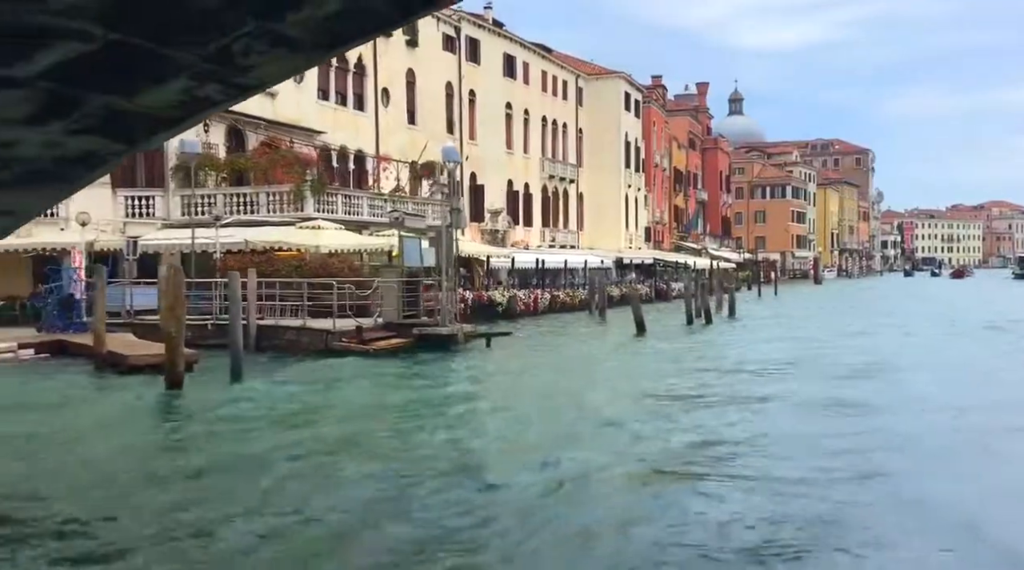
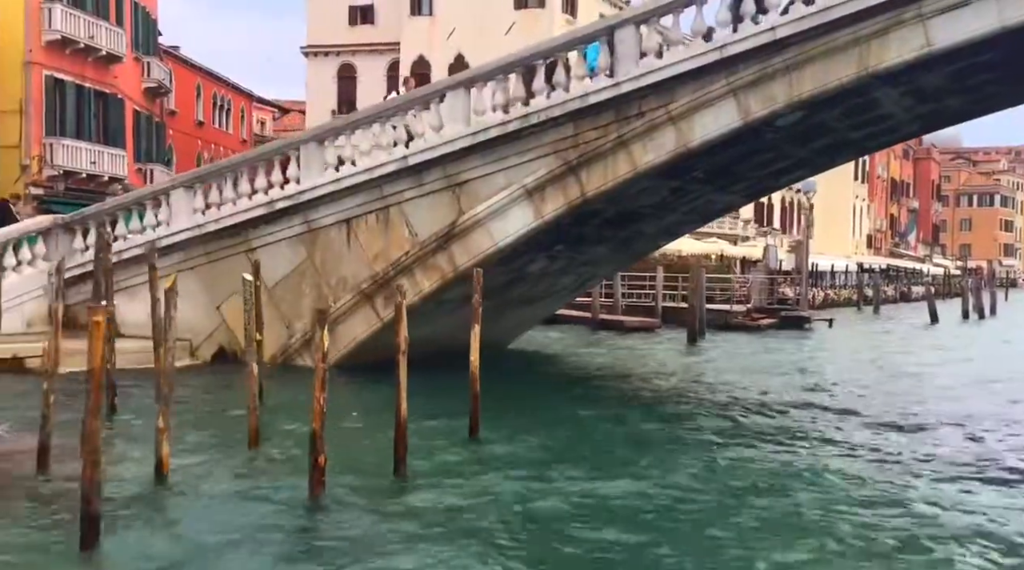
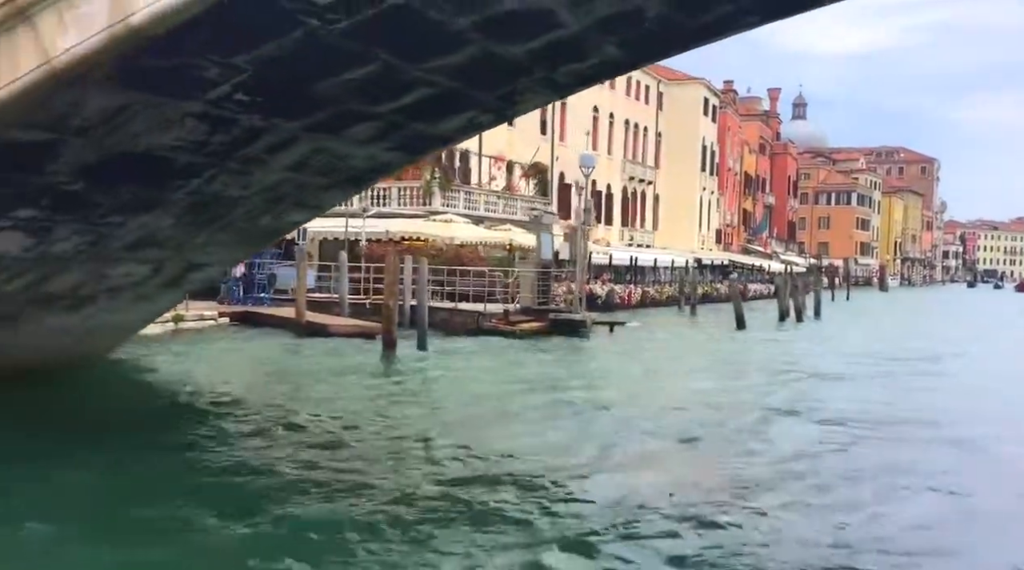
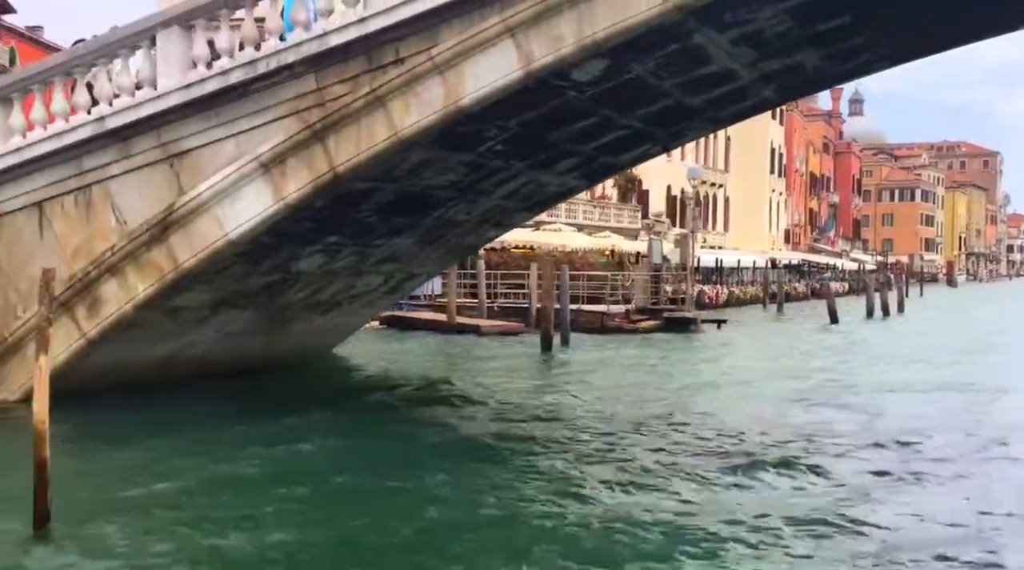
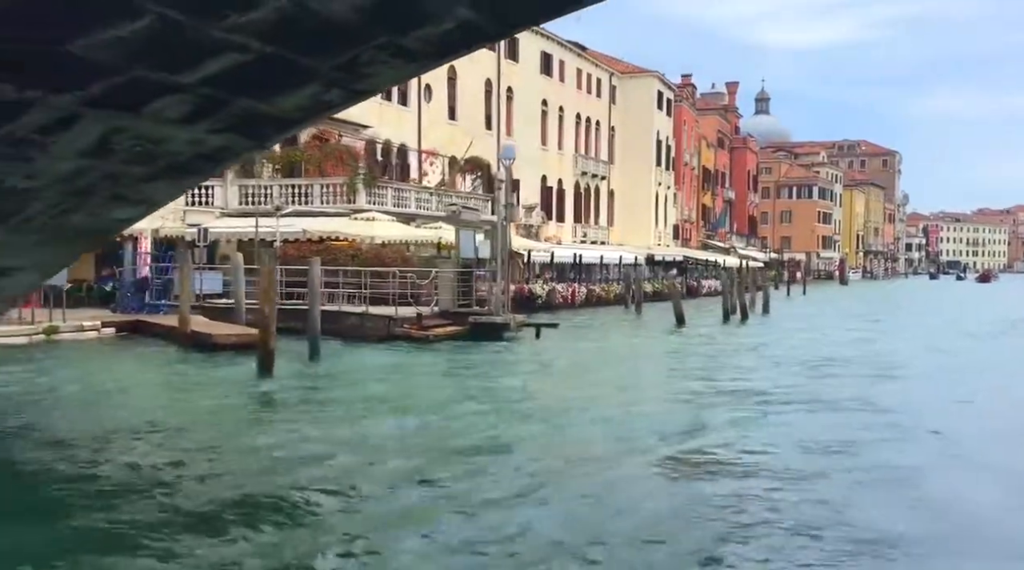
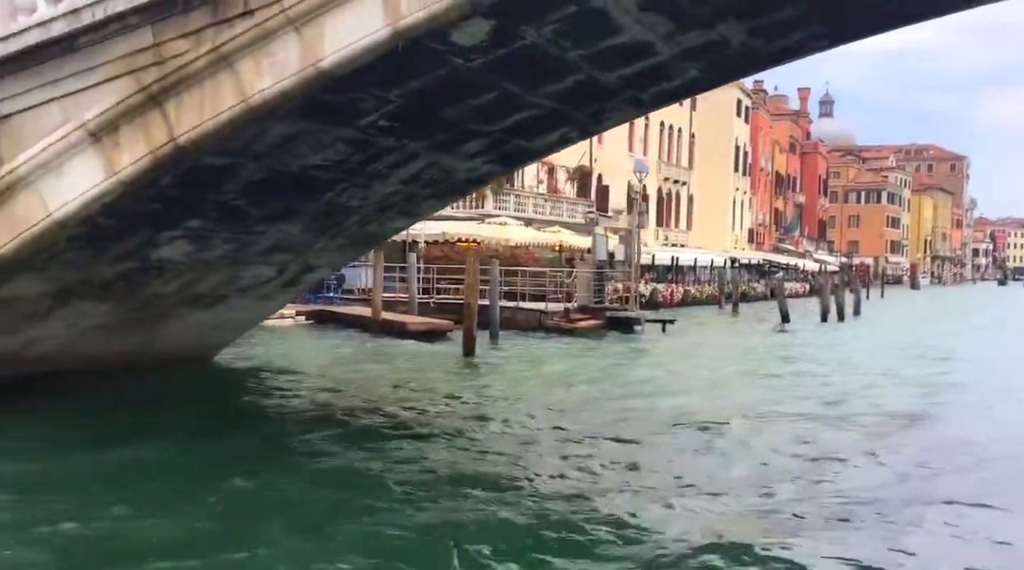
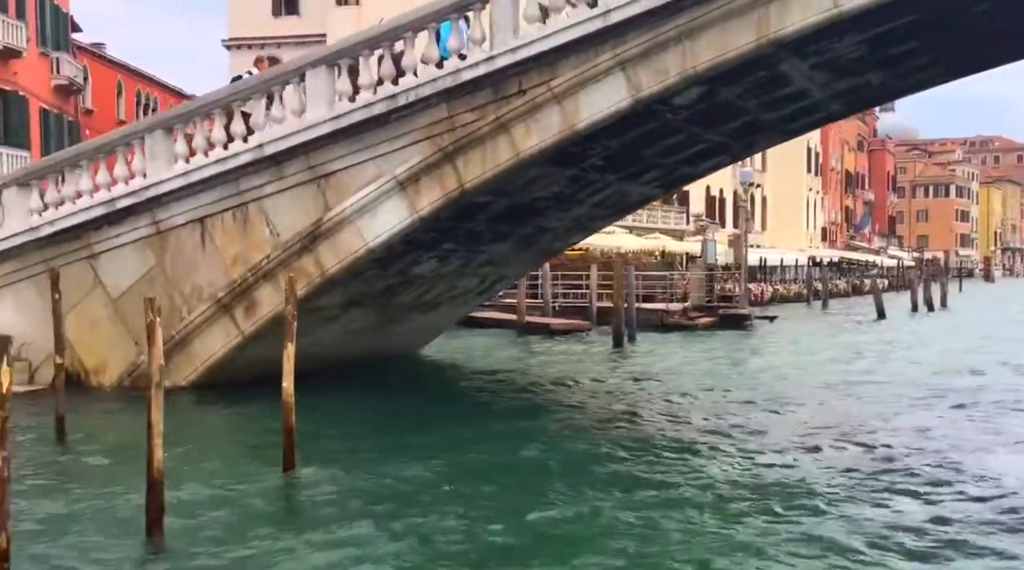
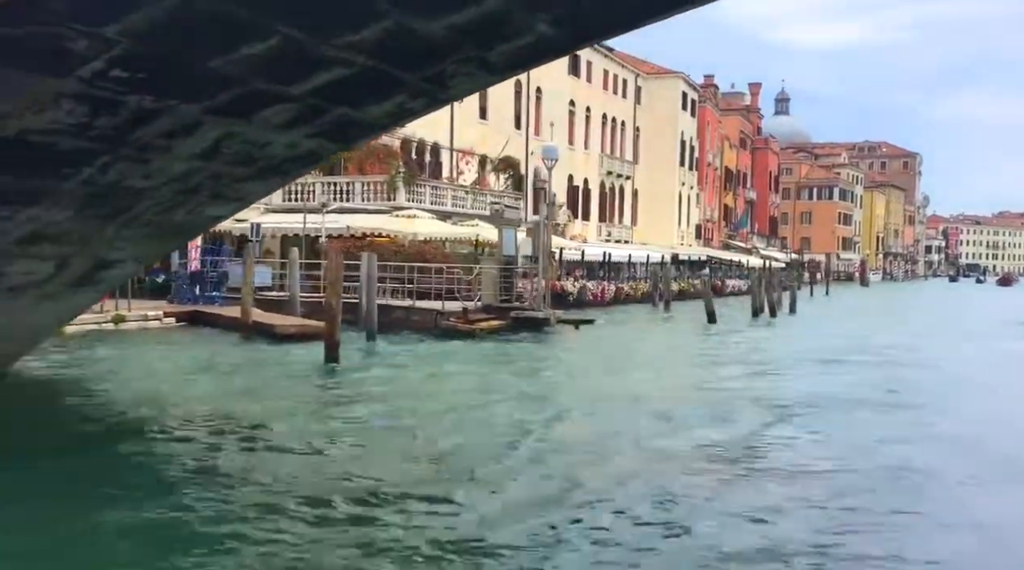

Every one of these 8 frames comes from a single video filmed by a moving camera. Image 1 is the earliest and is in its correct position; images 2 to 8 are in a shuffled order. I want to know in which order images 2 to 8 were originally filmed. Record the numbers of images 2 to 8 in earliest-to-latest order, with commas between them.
5, 8, 3, 6, 4, 7, 2
